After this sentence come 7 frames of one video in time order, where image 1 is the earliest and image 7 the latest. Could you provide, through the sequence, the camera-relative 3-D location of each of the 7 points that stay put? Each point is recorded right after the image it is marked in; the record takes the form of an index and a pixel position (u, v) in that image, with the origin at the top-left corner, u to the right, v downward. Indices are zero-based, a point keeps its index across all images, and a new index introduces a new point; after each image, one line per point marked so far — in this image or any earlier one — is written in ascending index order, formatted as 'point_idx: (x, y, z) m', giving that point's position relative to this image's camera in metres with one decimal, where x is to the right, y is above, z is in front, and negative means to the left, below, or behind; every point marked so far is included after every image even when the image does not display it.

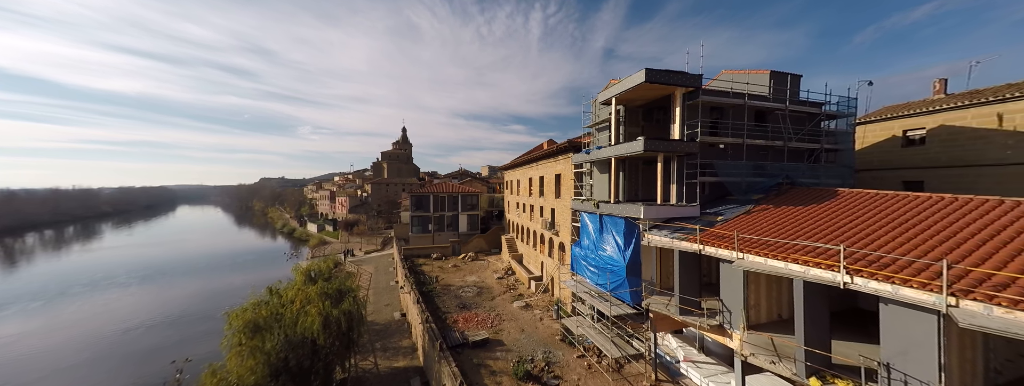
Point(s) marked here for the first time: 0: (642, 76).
0: (+4.3, +3.9, +9.7) m
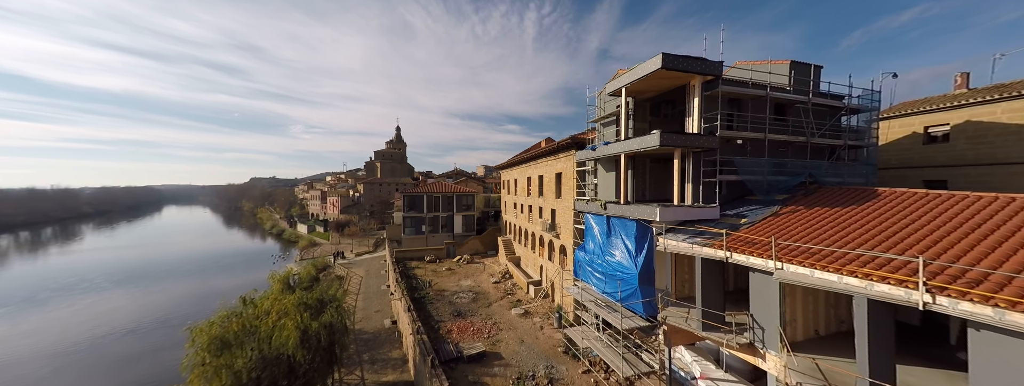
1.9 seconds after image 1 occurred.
0: (+4.3, +3.9, +8.7) m
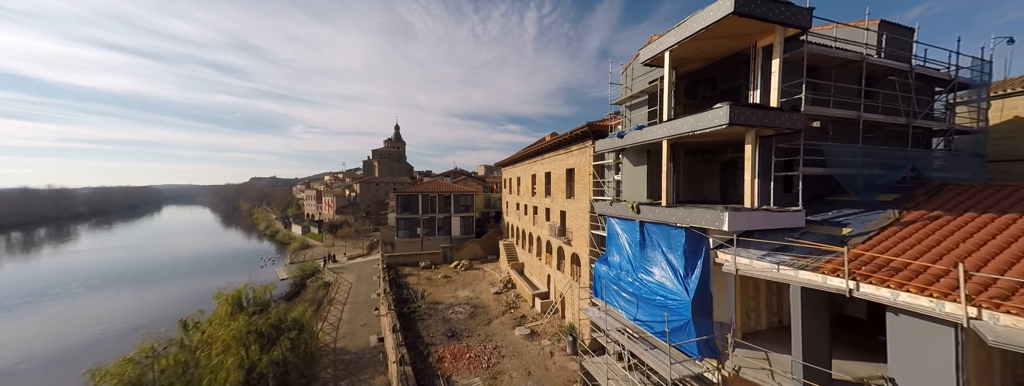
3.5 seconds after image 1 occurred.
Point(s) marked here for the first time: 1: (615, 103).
0: (+4.5, +4.0, +6.2) m
1: (+3.8, +3.4, +10.8) m
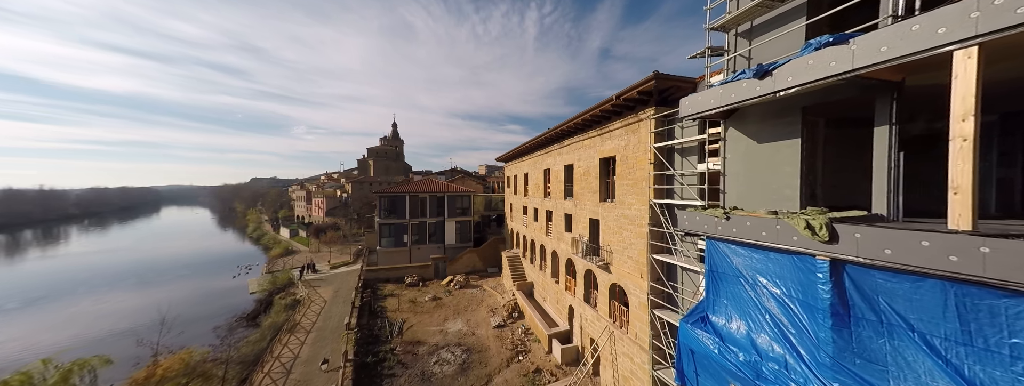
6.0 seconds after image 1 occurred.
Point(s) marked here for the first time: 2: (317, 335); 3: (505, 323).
0: (+4.8, +4.0, +1.3) m
1: (+4.1, +3.3, +5.9) m
2: (-12.3, -9.0, +18.4) m
3: (-0.4, -7.4, +16.5) m
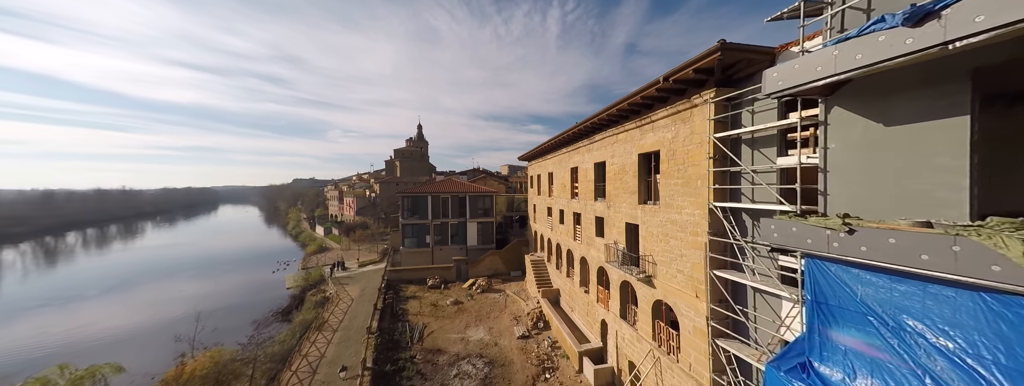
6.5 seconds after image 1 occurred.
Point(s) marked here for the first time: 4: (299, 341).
0: (+4.9, +3.9, -0.3) m
1: (+4.6, +3.3, +4.4) m
2: (-10.8, -9.1, +18.1) m
3: (+0.9, -7.4, +15.4) m
4: (-13.1, -9.2, +18.0) m
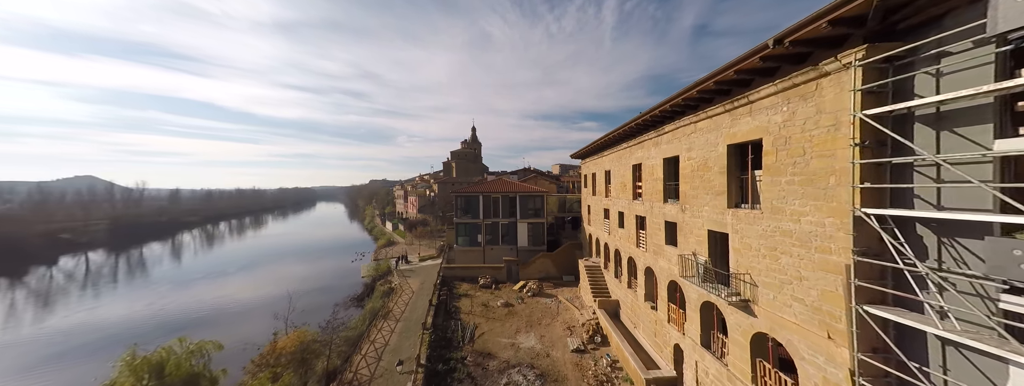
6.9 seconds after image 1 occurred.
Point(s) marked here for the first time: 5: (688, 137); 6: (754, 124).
0: (+4.7, +3.9, -2.2) m
1: (+5.2, +3.3, +2.5) m
2: (-7.6, -9.1, +18.7) m
3: (+3.5, -7.4, +13.9) m
4: (-9.9, -9.2, +18.9) m
5: (+5.6, +1.8, +9.3) m
6: (+5.6, +1.6, +6.7) m
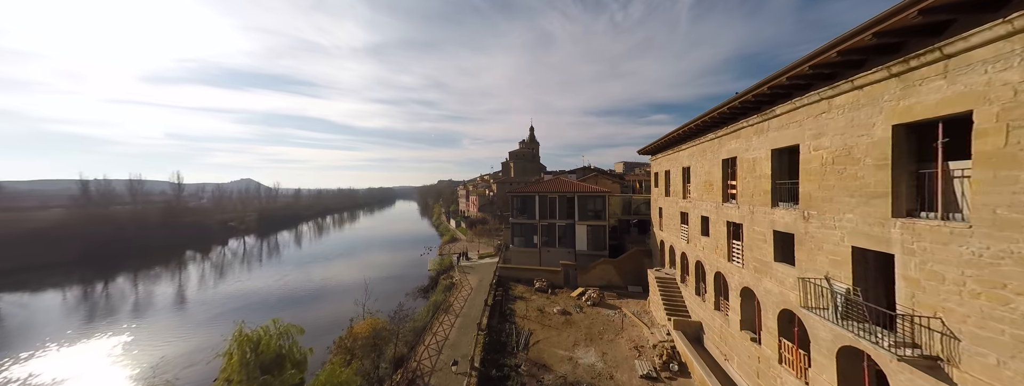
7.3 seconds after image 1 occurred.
0: (+4.0, +3.8, -4.2) m
1: (+5.4, +3.2, +0.2) m
2: (-4.0, -9.1, +18.7) m
3: (+5.9, -7.5, +11.8) m
4: (-6.2, -9.2, +19.3) m
5: (+7.2, +1.8, +6.8) m
6: (+6.7, +1.6, +4.3) m
